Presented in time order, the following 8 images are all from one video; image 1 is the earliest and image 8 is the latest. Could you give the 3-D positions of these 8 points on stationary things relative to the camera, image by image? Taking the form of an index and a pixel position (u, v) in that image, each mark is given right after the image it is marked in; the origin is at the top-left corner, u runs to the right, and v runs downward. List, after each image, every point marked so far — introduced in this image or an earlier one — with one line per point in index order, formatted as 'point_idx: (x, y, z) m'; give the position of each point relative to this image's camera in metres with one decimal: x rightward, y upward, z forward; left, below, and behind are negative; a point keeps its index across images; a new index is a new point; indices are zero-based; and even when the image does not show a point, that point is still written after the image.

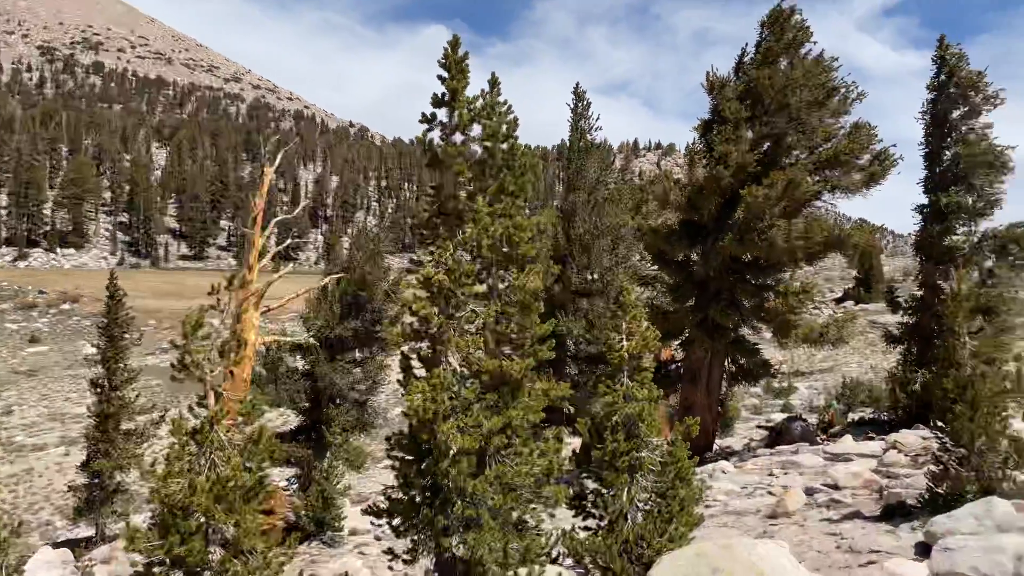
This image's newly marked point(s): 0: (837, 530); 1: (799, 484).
0: (+4.4, -3.3, +10.8) m
1: (+5.4, -3.7, +14.9) m
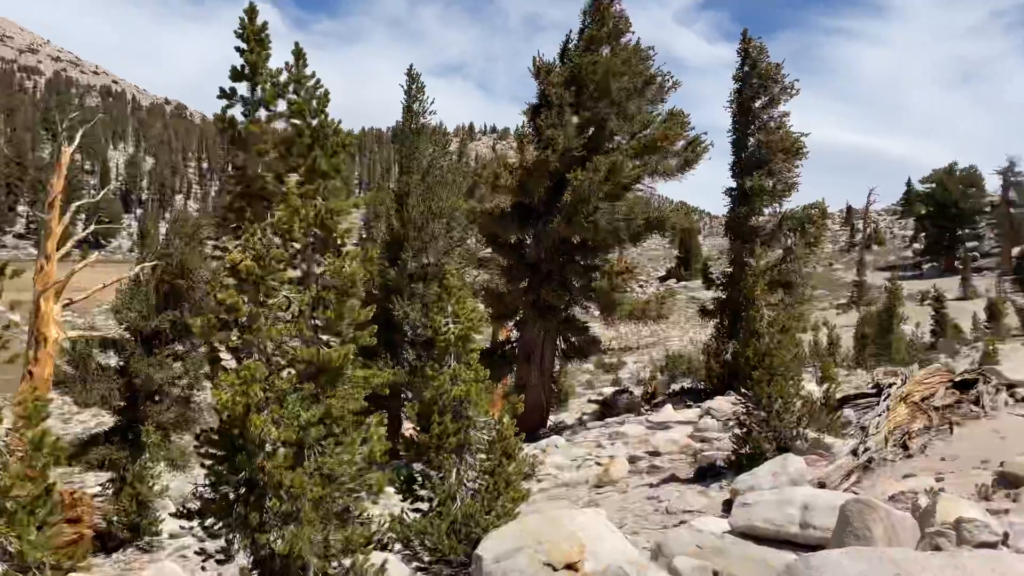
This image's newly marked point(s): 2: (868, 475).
0: (+2.1, -3.0, +11.5) m
1: (+2.2, -3.3, +15.7) m
2: (+4.3, -2.3, +9.6) m
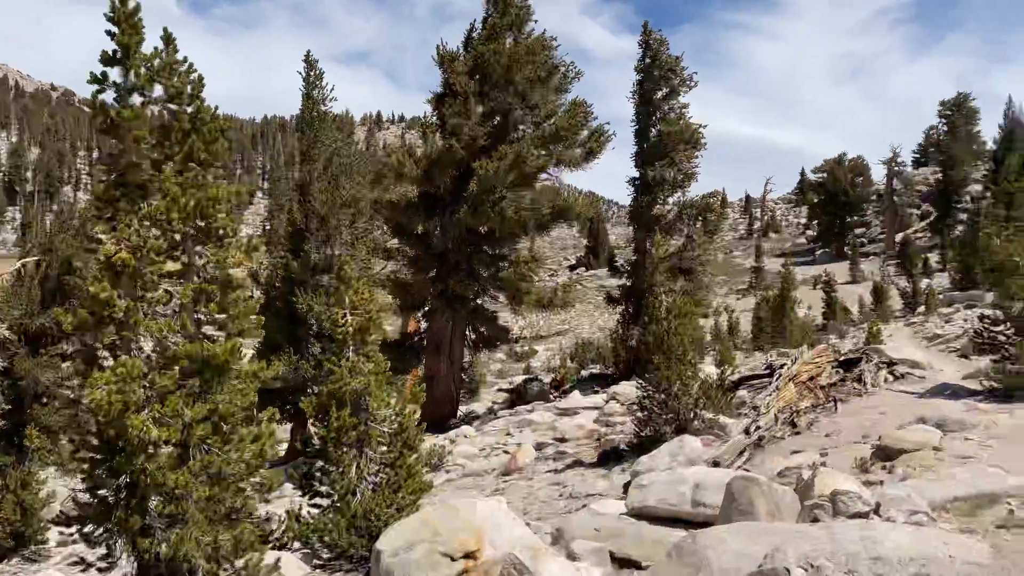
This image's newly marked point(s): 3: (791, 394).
0: (+0.7, -2.8, +11.7) m
1: (+0.4, -3.0, +15.8) m
2: (+3.1, -2.1, +10.0) m
3: (+3.9, -1.5, +11.2) m
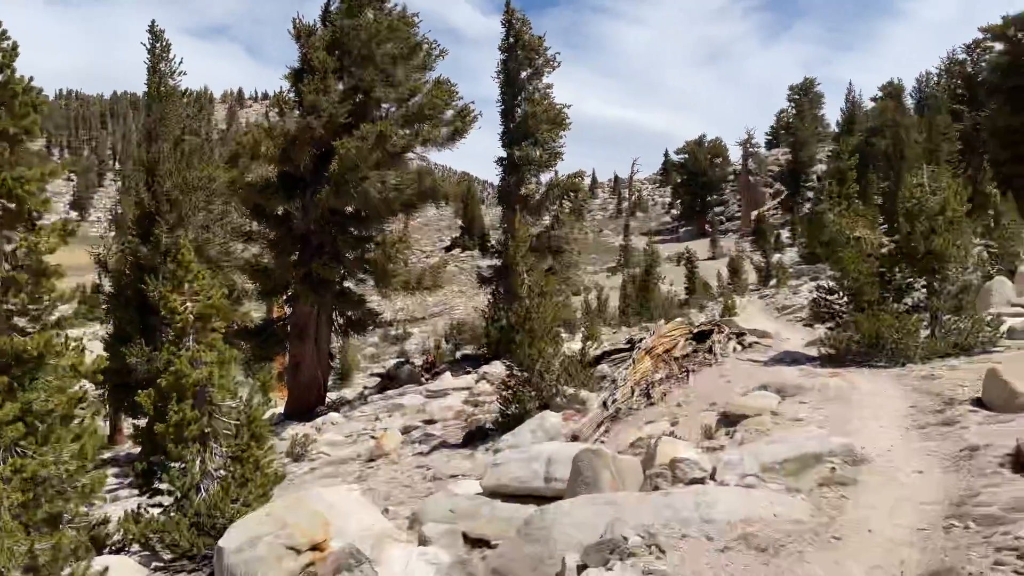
0: (-1.3, -2.5, +11.6) m
1: (-2.2, -2.7, +15.6) m
2: (+1.3, -1.8, +10.2) m
3: (+2.0, -1.1, +11.6) m
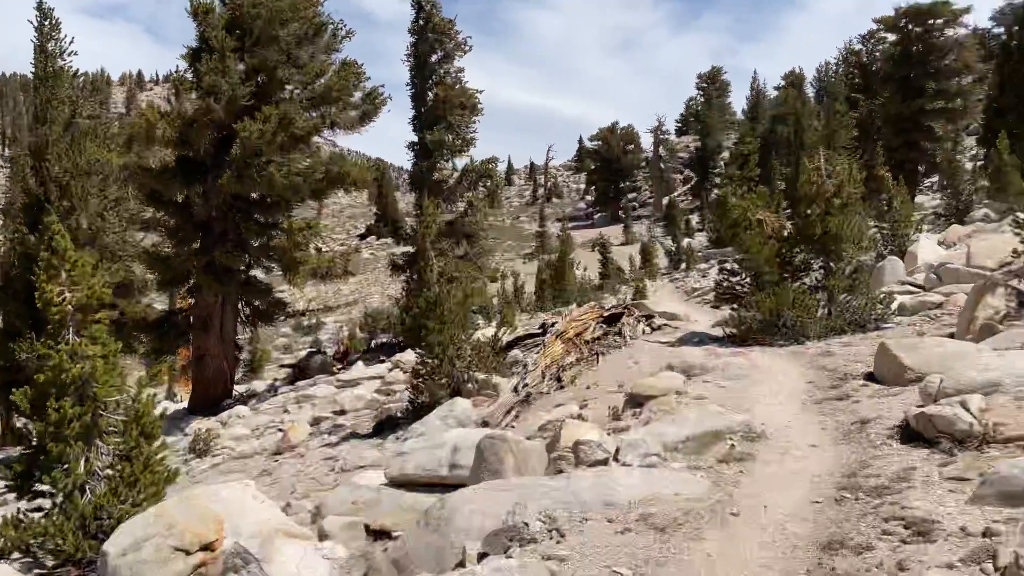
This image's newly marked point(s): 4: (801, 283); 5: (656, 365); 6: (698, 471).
0: (-2.5, -2.4, +11.2) m
1: (-3.9, -2.4, +15.2) m
2: (+0.2, -1.6, +10.2) m
3: (+0.7, -0.9, +11.6) m
4: (+4.5, +0.1, +12.3) m
5: (+1.9, -1.0, +10.7) m
6: (+1.3, -1.2, +5.4) m
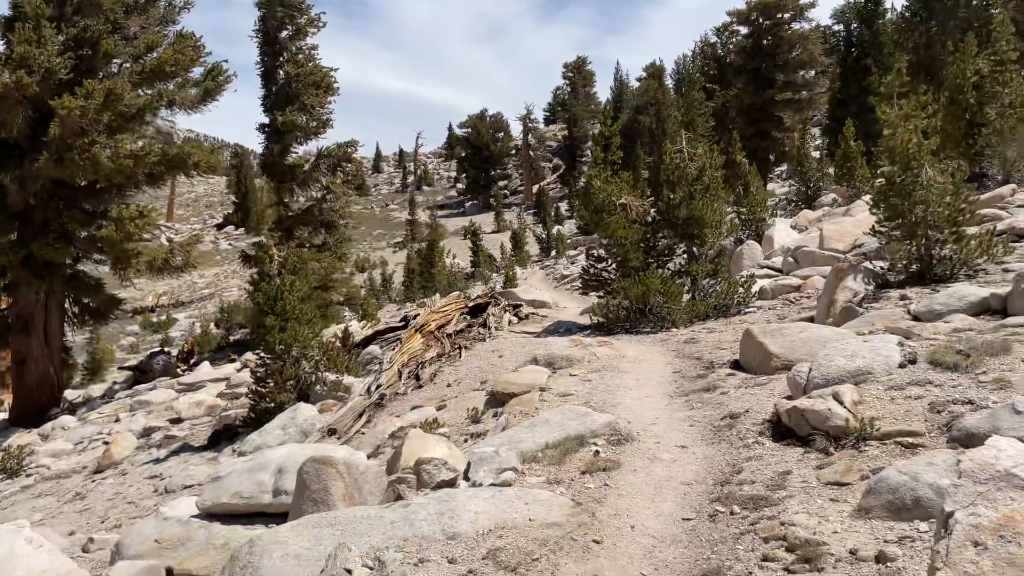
0: (-4.4, -2.3, +9.9) m
1: (-6.4, -2.4, +13.6) m
2: (-1.5, -1.5, +9.3) m
3: (-1.3, -0.8, +10.7) m
4: (+2.3, +0.3, +12.0) m
5: (+0.1, -0.9, +10.0) m
6: (+0.3, -1.2, +4.7) m
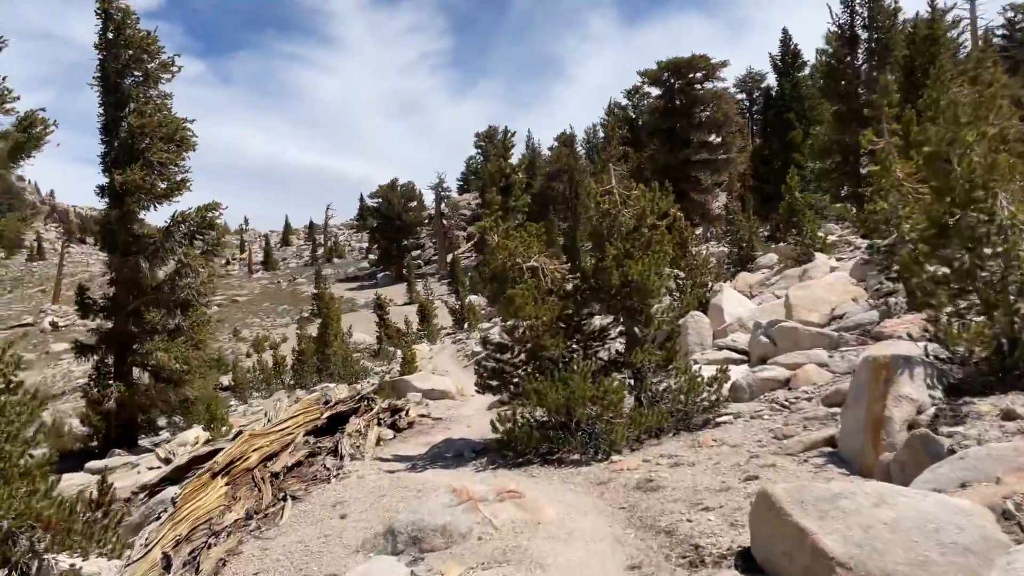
0: (-5.5, -3.3, +5.4) m
1: (-7.8, -3.8, +8.9) m
2: (-2.6, -2.4, +5.2) m
3: (-2.6, -1.8, +6.7) m
4: (+0.9, -0.7, +8.4) m
5: (-1.1, -1.8, +6.1) m
6: (-0.4, -1.6, +0.8) m
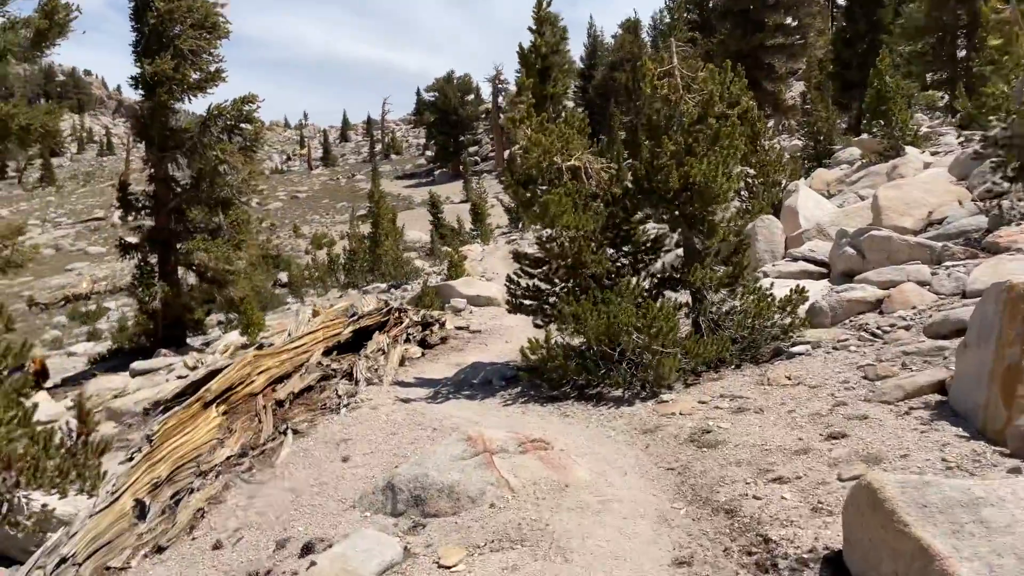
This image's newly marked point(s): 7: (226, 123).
0: (-5.3, -2.7, +5.0) m
1: (-7.4, -2.7, +8.7) m
2: (-2.5, -1.9, +4.4) m
3: (-2.3, -1.1, +5.8) m
4: (+1.2, +0.1, +7.2) m
5: (-0.9, -1.2, +5.2) m
6: (-0.6, -1.7, -0.1) m
7: (-6.5, +3.5, +16.9) m
